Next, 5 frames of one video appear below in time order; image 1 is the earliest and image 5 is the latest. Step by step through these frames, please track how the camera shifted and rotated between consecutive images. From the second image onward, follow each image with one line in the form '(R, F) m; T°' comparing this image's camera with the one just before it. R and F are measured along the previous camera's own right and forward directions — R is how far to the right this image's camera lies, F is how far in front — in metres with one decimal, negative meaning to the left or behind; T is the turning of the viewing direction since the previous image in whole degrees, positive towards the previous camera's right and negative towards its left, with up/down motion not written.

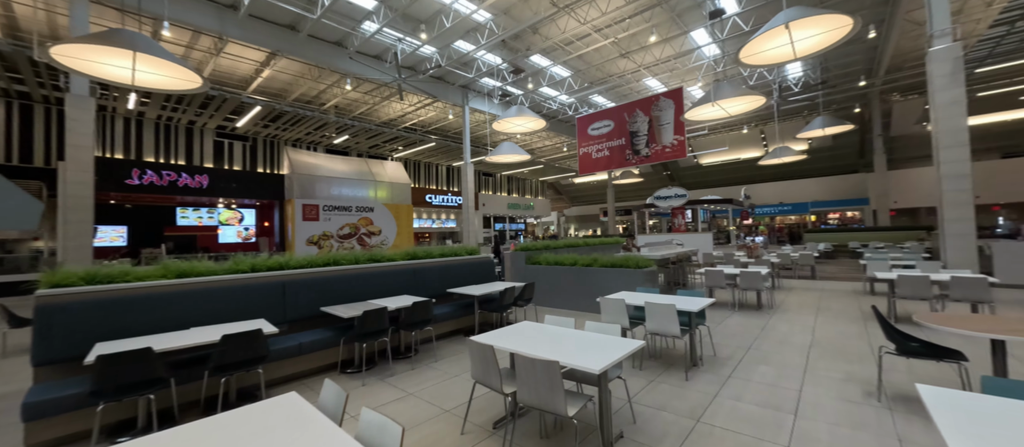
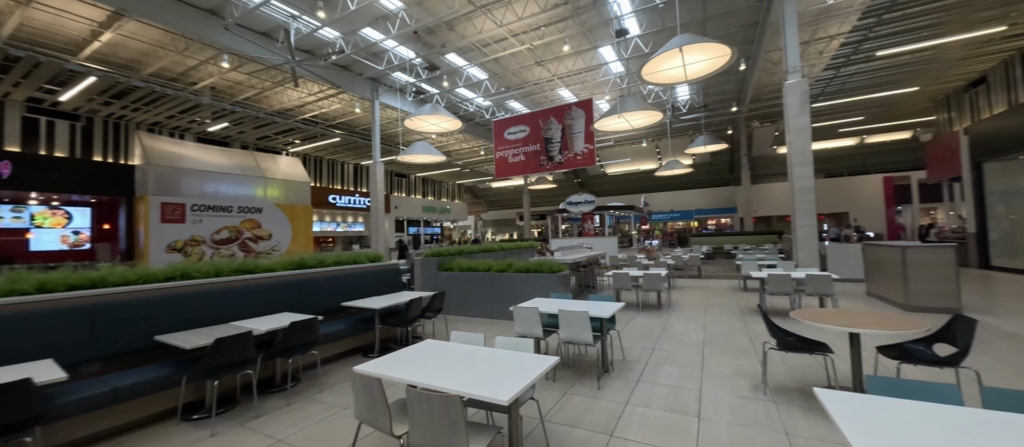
(+0.1, +0.3) m; +13°
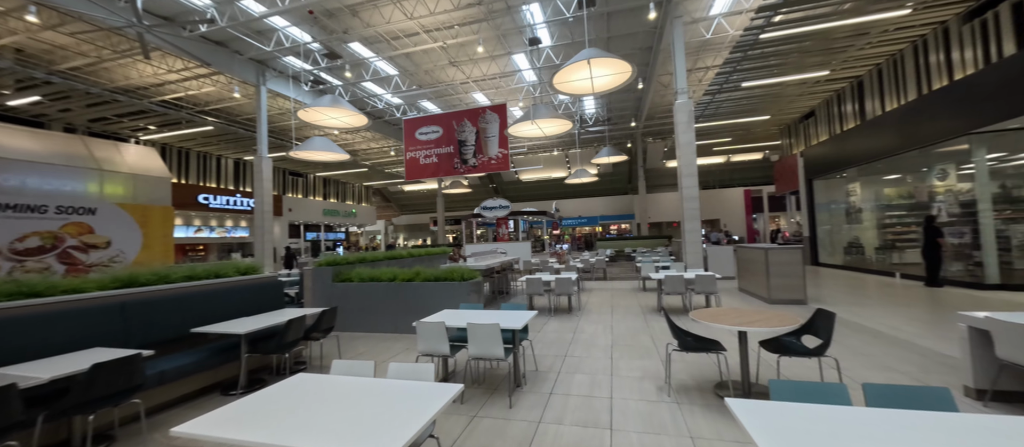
(+0.1, +0.3) m; +13°
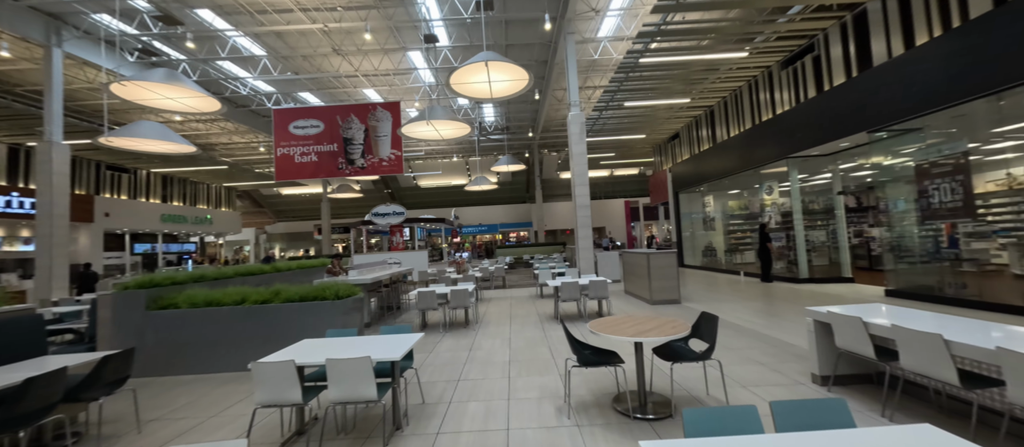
(+0.1, +0.4) m; +15°
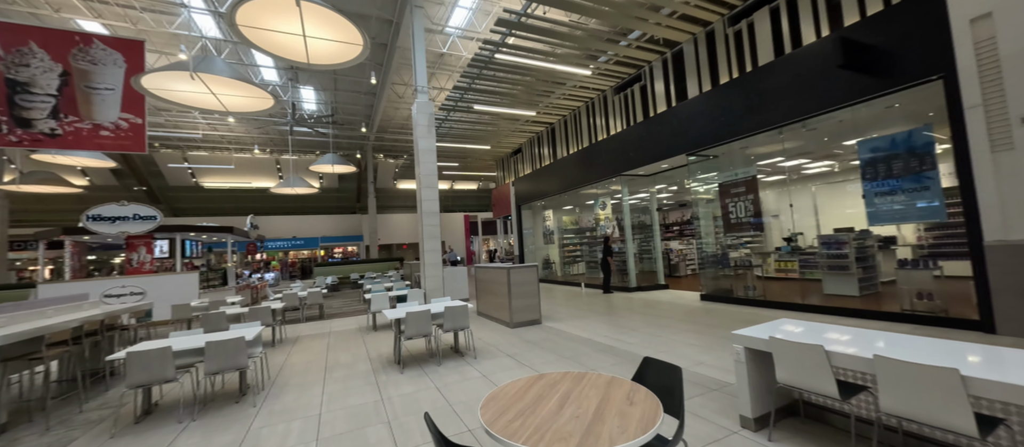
(+0.1, +1.5) m; +25°
